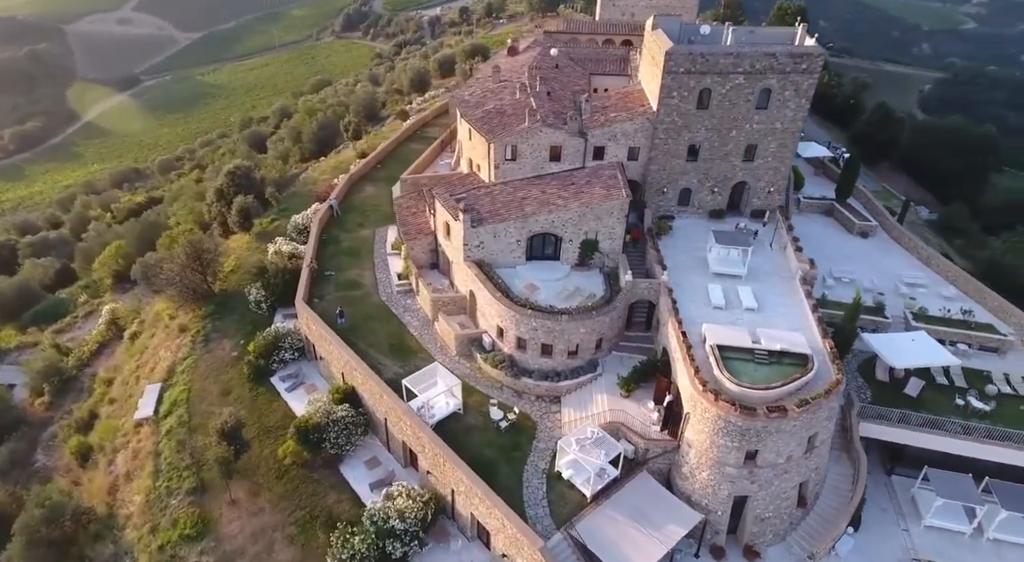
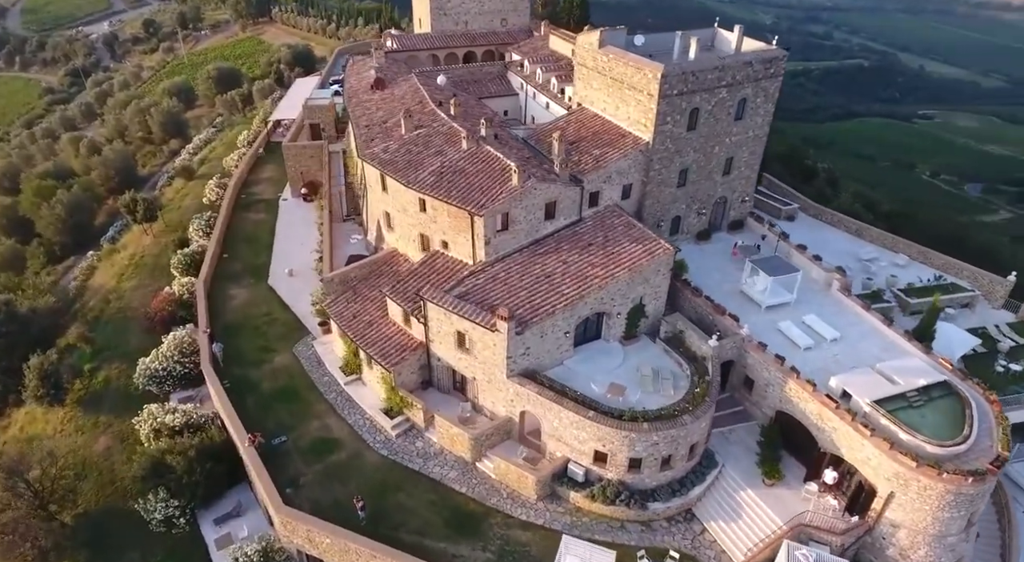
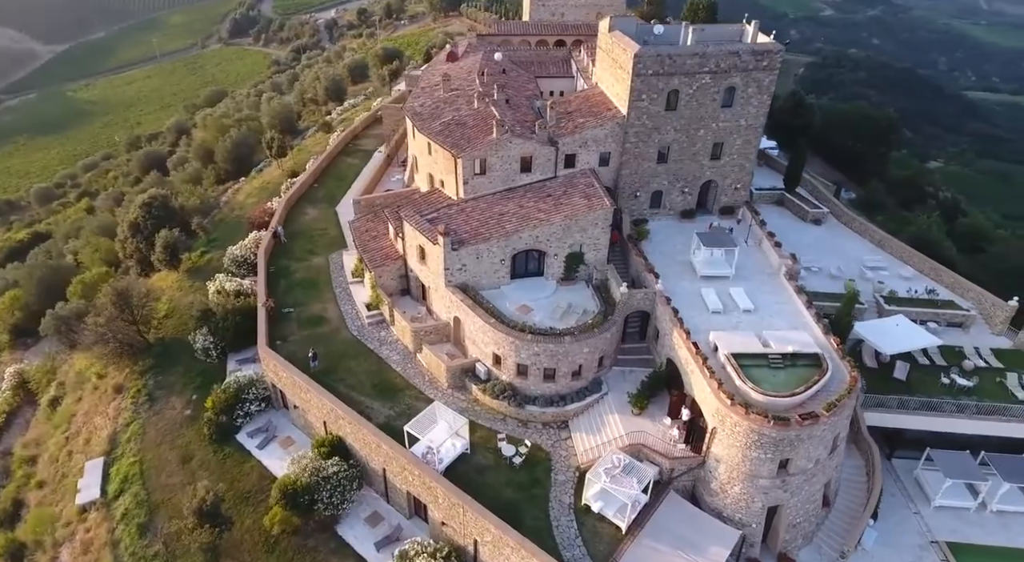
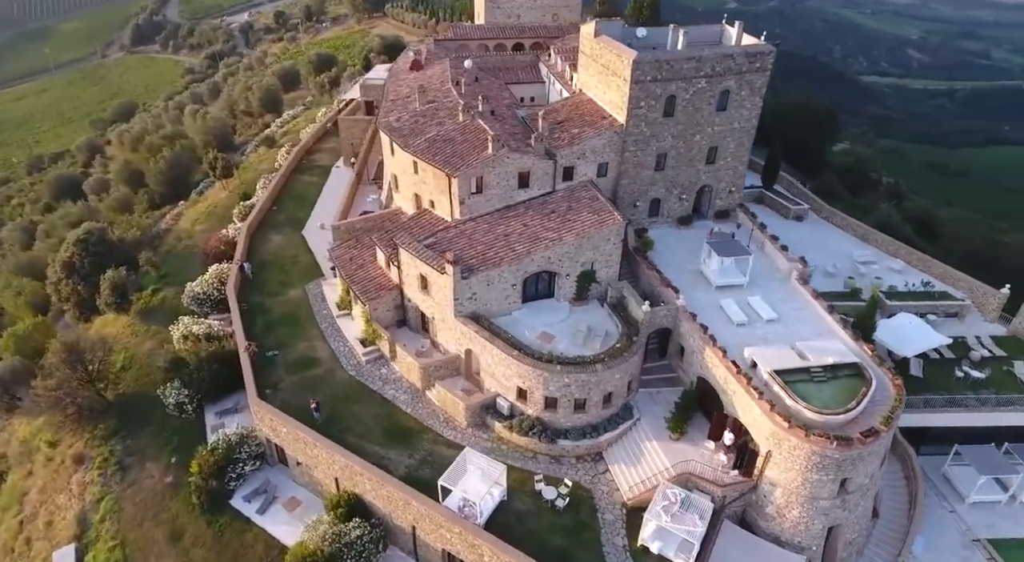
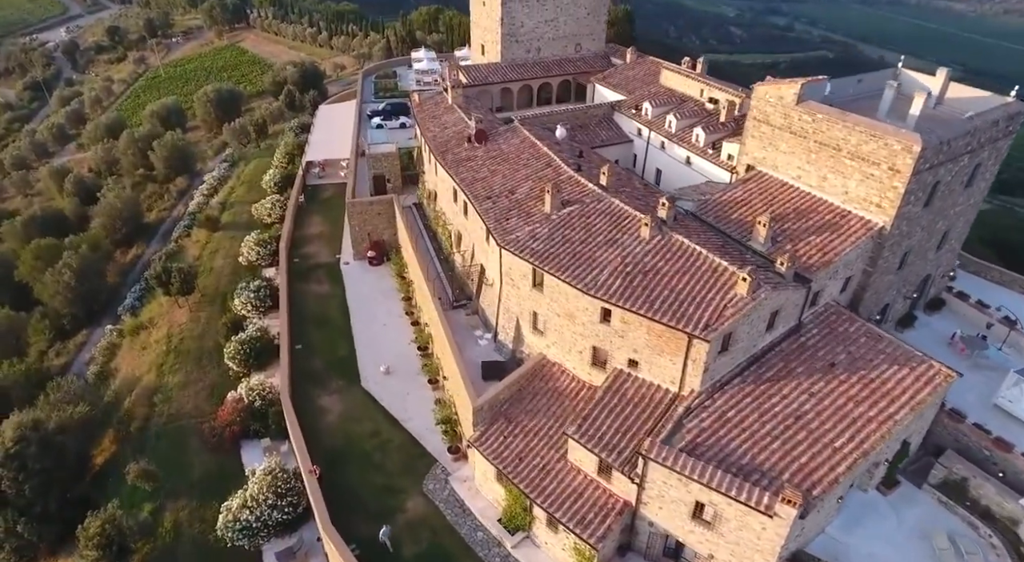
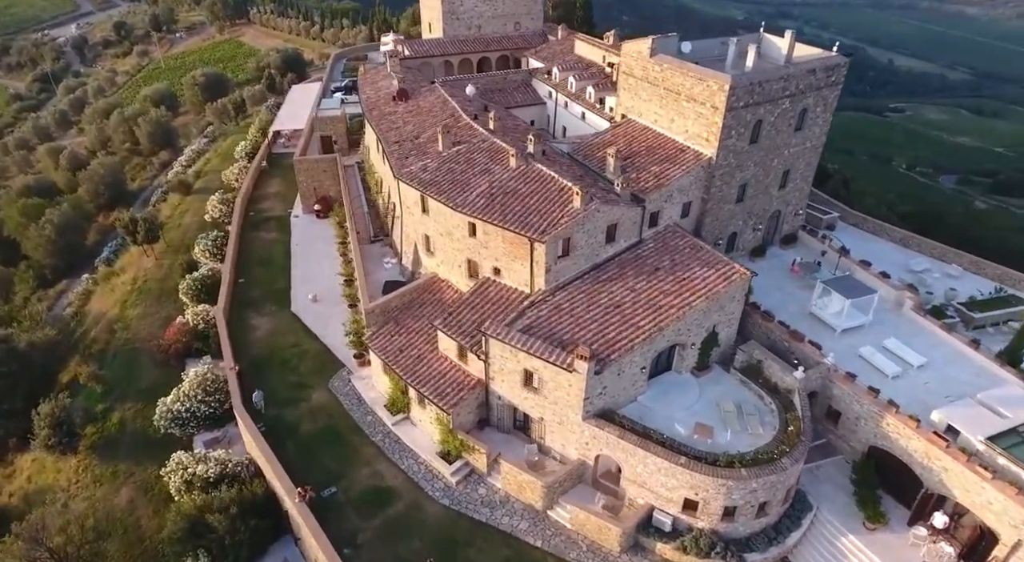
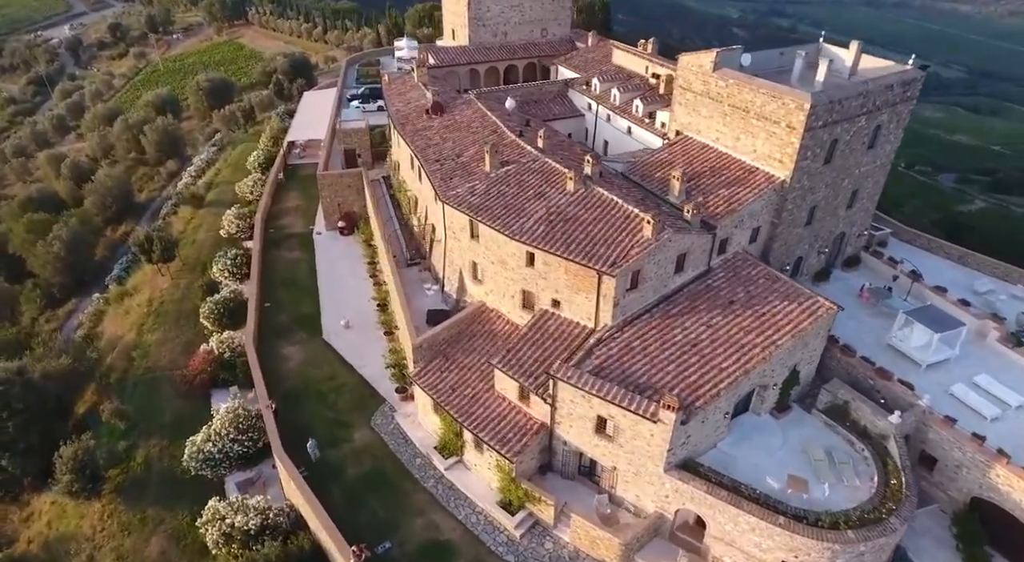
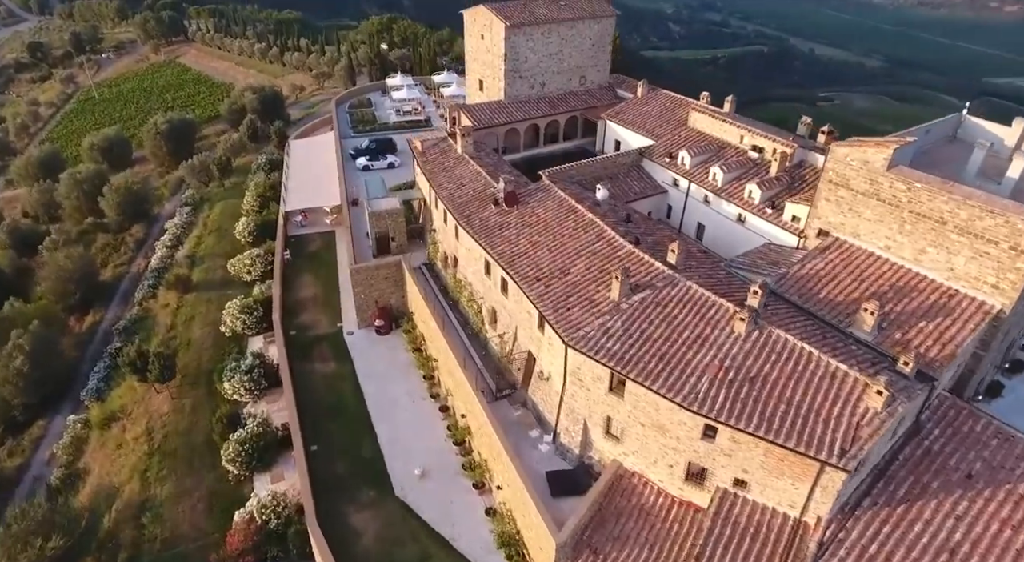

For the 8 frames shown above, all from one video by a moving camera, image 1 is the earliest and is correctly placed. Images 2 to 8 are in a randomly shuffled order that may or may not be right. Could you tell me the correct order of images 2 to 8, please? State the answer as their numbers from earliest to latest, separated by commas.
3, 4, 2, 6, 7, 5, 8
